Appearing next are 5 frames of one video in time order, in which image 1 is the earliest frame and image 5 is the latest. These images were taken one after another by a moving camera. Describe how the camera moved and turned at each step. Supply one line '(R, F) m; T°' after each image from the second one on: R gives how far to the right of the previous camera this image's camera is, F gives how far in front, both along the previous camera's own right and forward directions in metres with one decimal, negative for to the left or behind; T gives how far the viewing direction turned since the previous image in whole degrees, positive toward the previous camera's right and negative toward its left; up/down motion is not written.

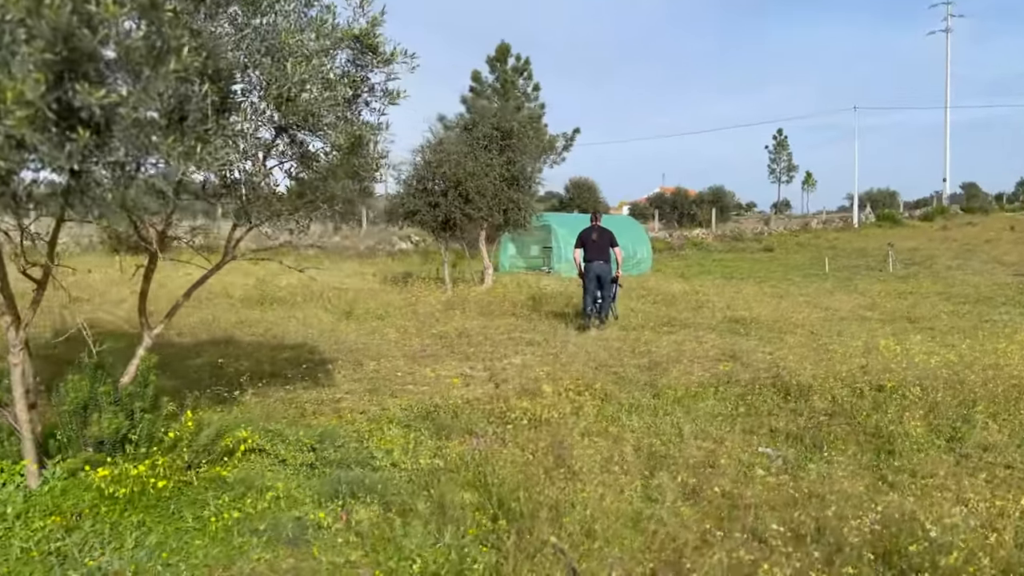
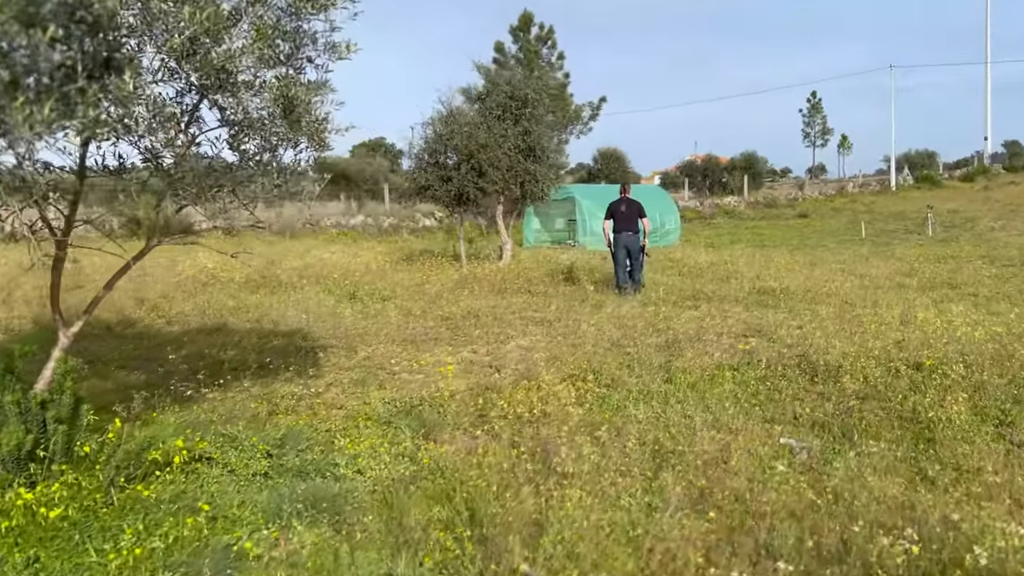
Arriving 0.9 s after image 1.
(+0.3, +0.6) m; -2°
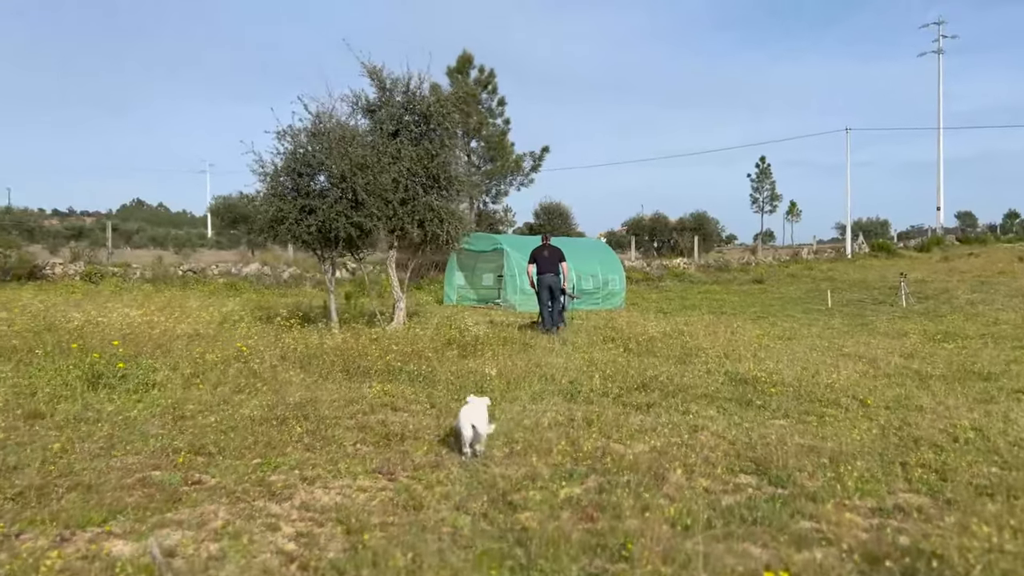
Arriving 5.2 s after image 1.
(+0.8, +4.2) m; +3°
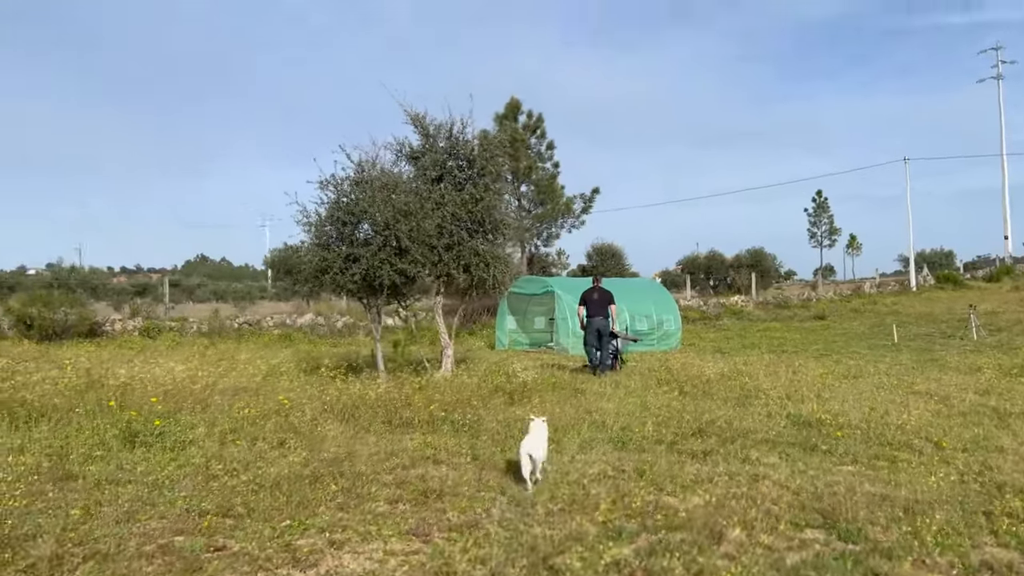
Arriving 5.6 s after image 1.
(+0.1, +0.3) m; -4°
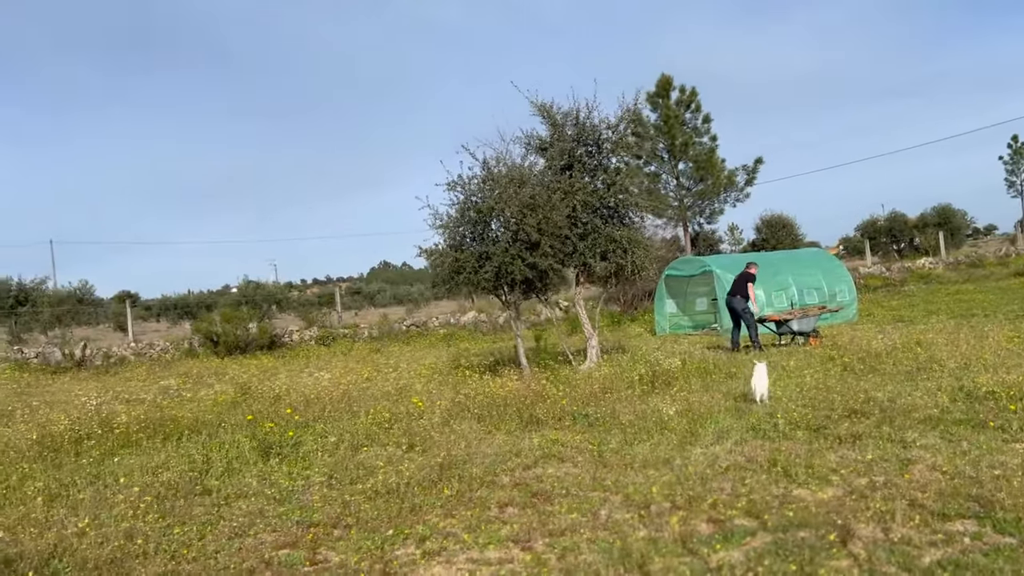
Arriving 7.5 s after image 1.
(+0.5, +0.3) m; -11°
